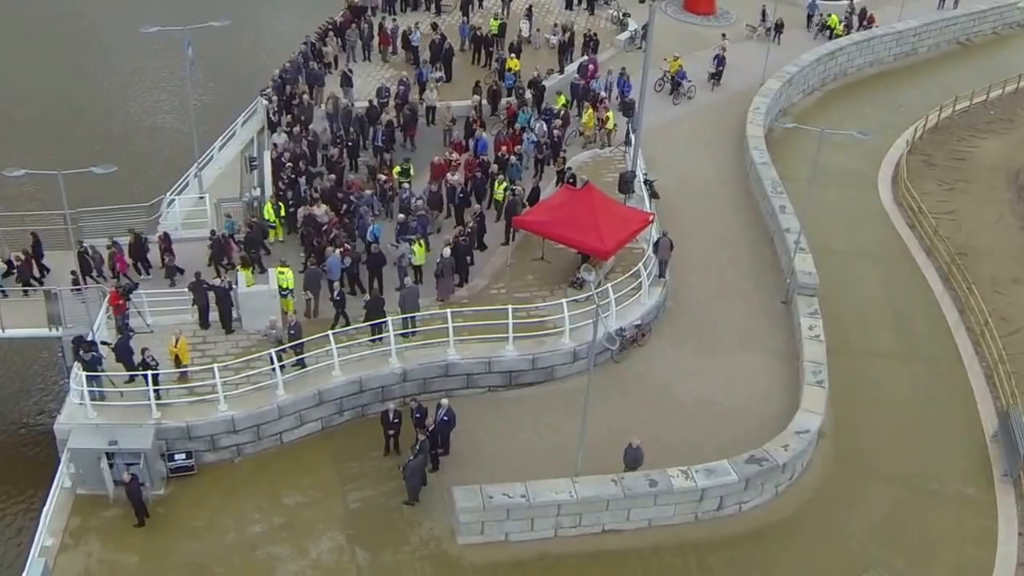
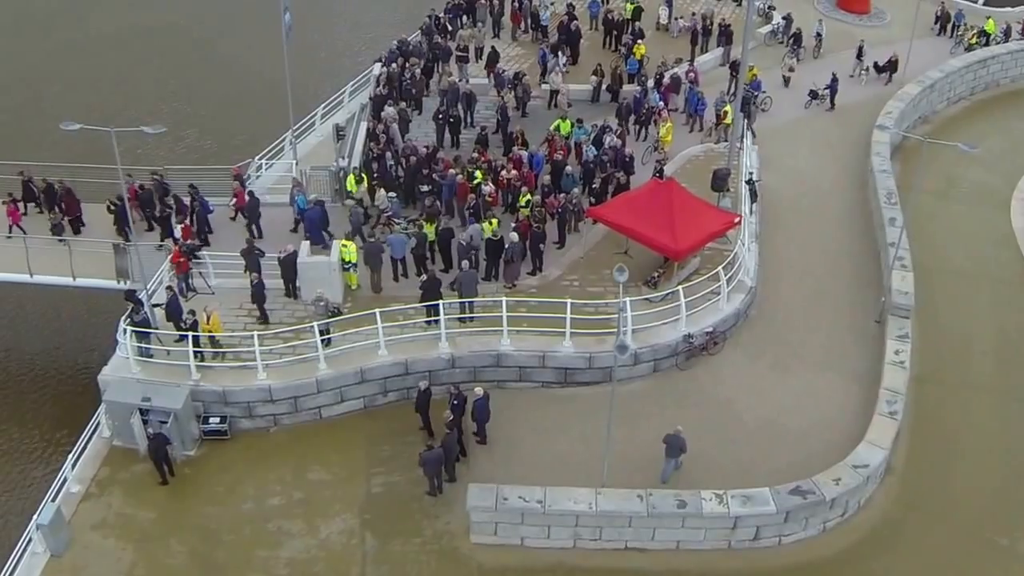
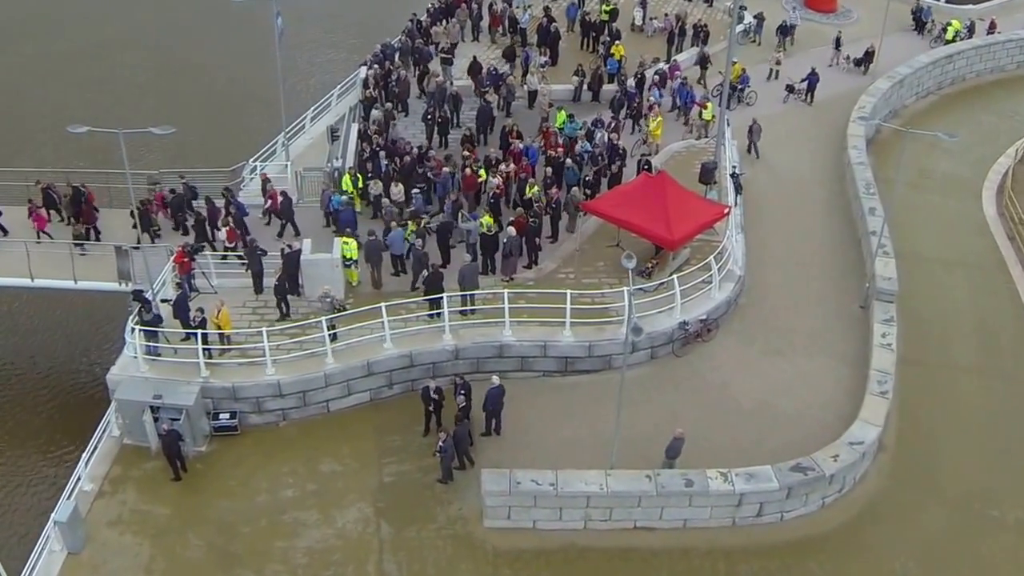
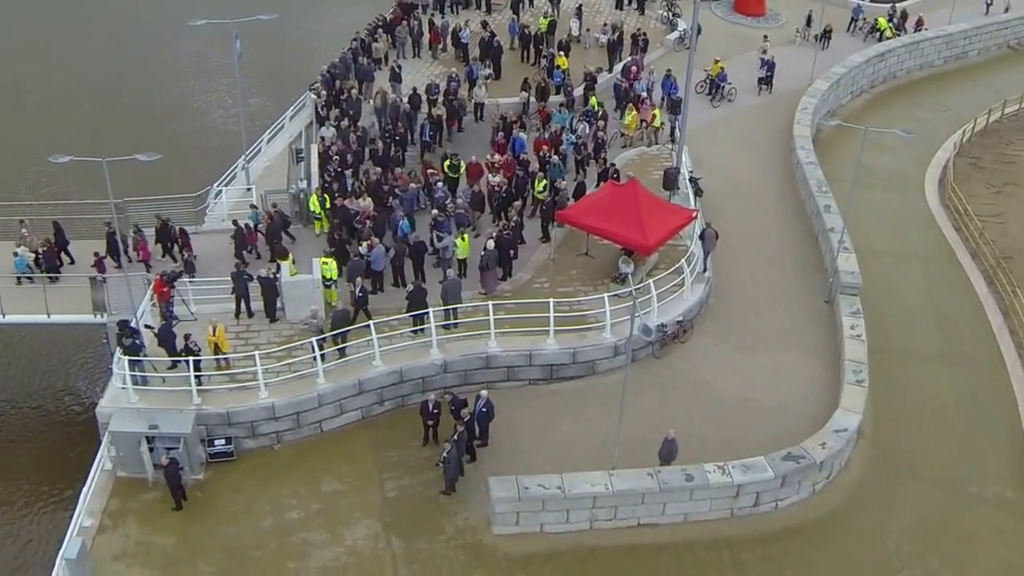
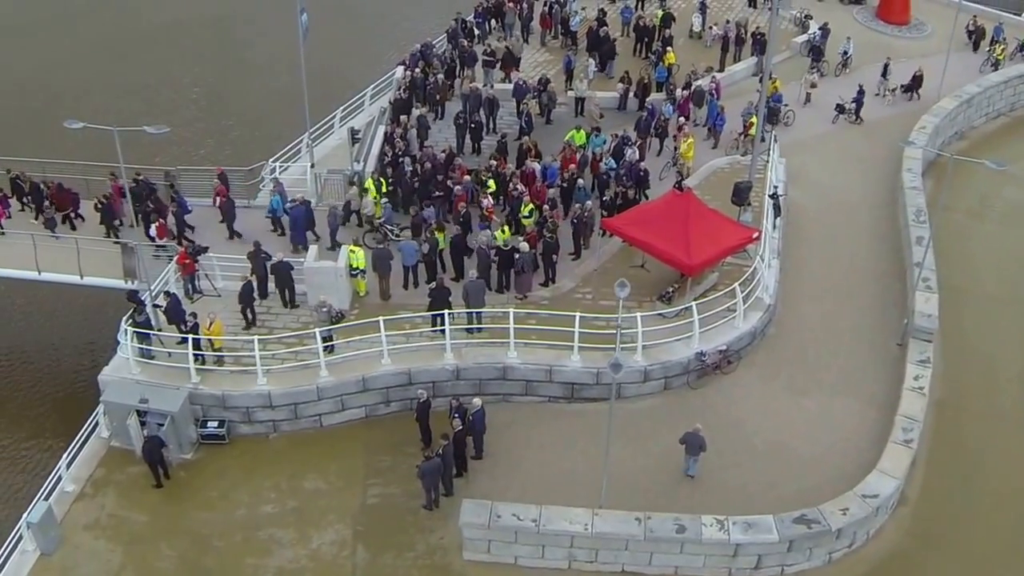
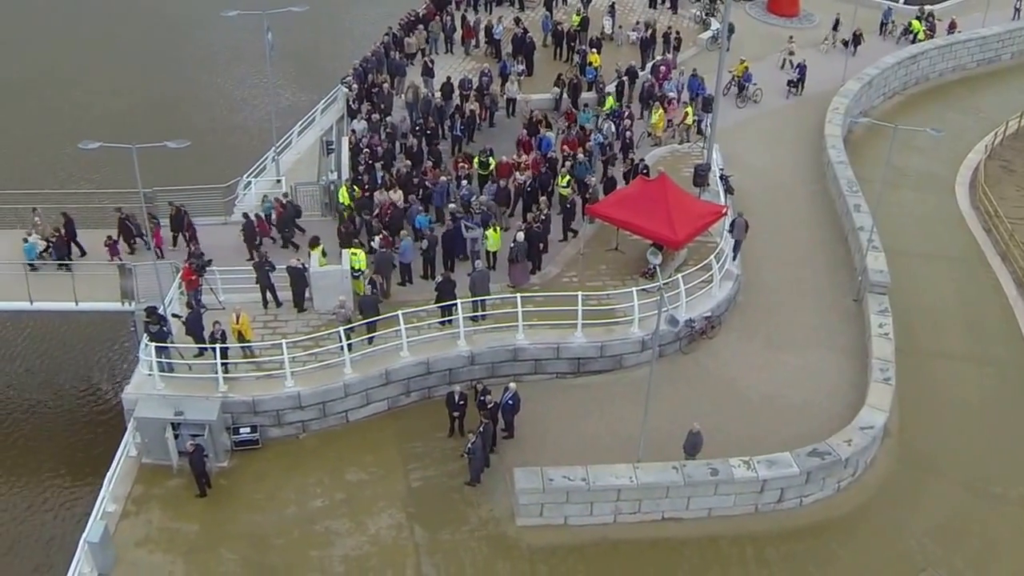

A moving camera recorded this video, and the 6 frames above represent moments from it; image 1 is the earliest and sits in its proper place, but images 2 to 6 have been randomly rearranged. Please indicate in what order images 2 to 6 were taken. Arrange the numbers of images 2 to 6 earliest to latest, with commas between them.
4, 6, 3, 2, 5
